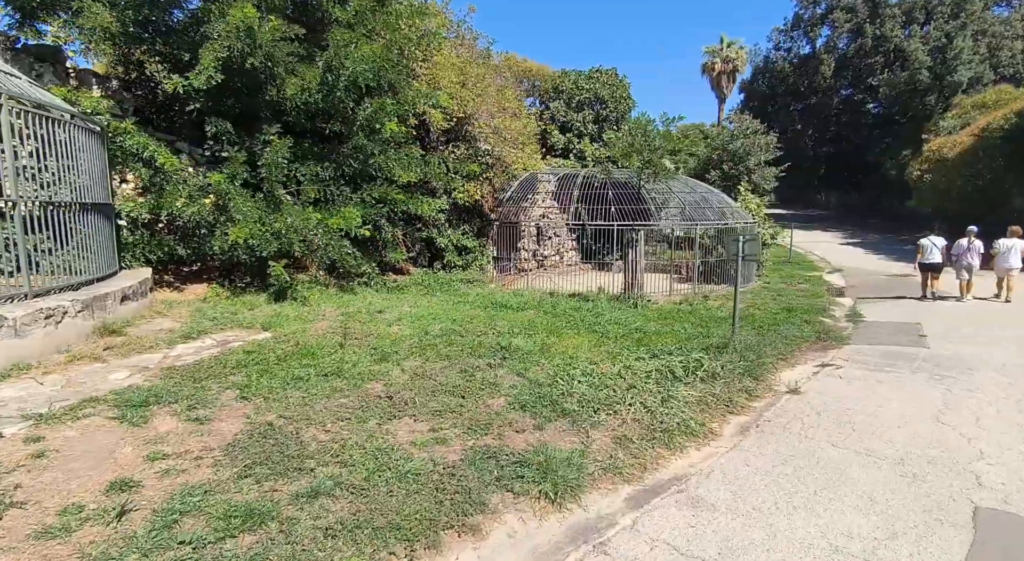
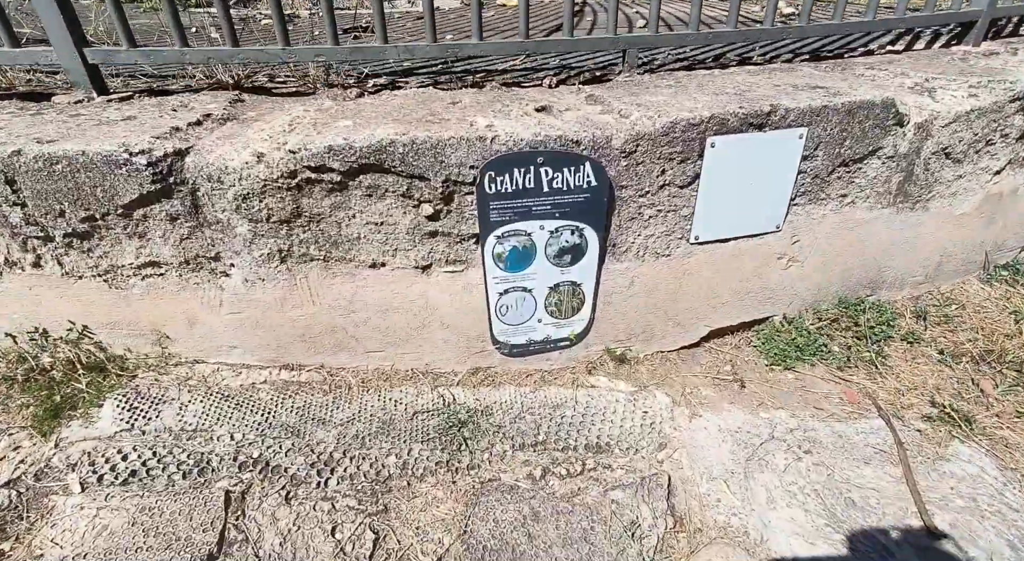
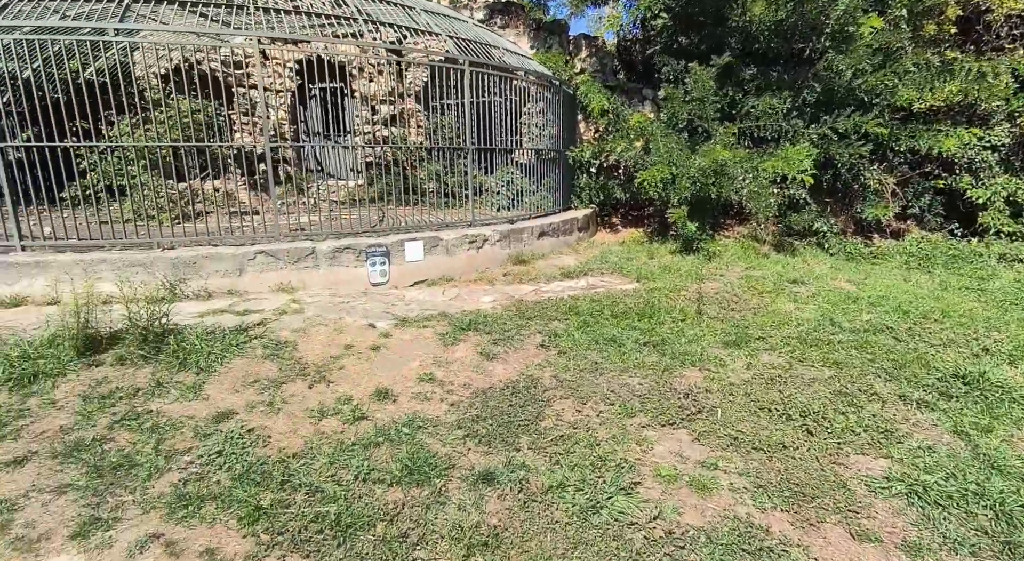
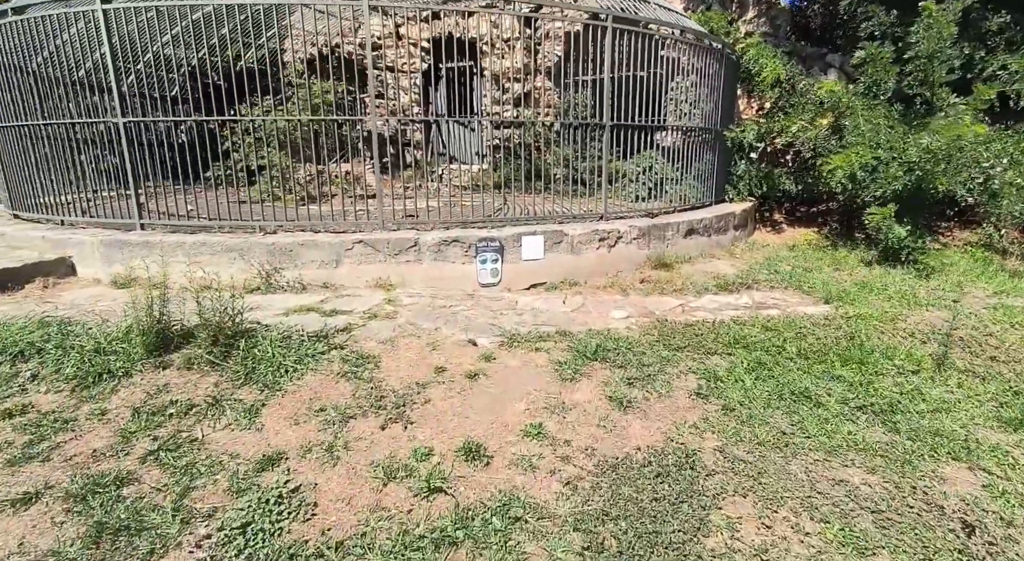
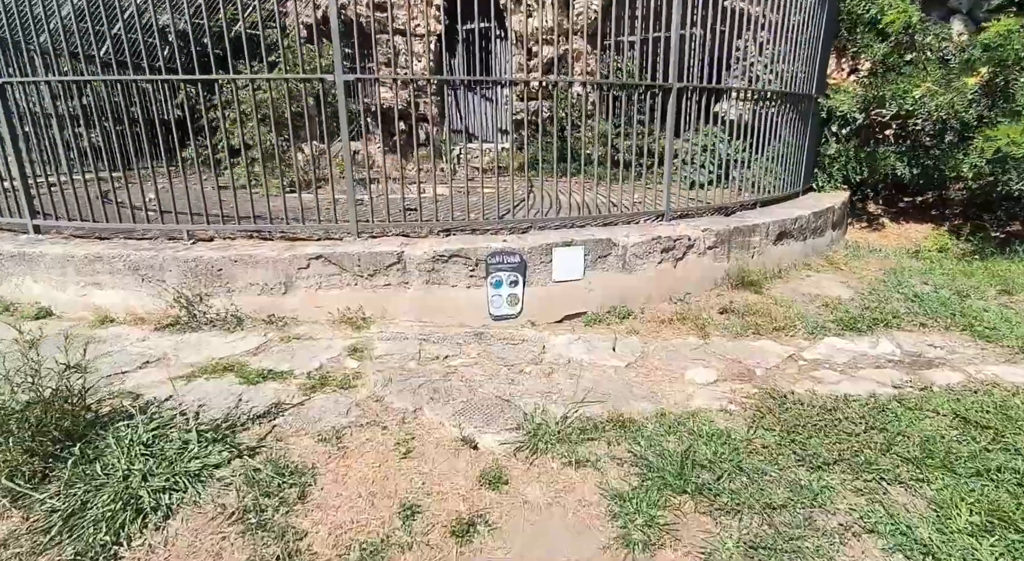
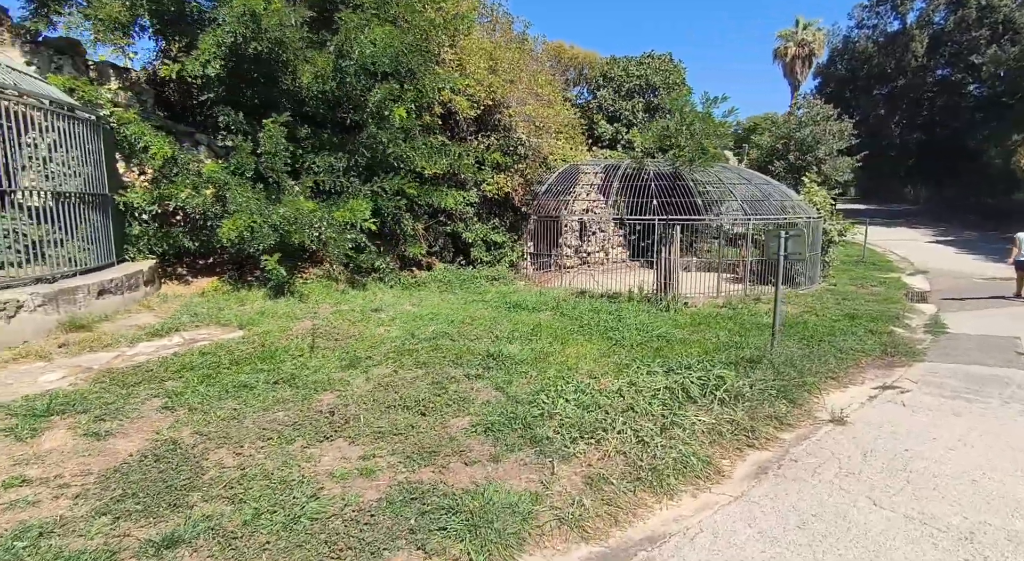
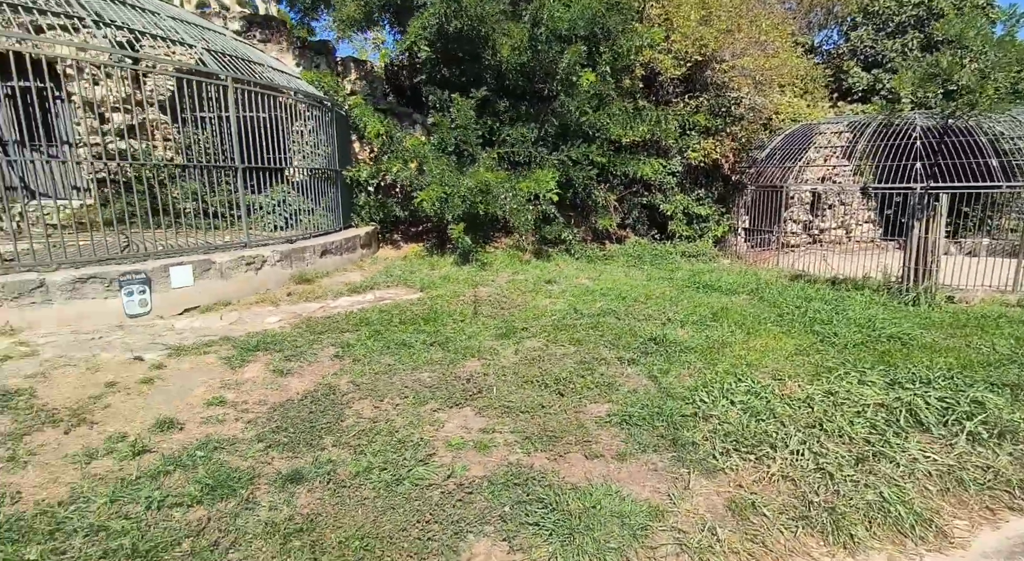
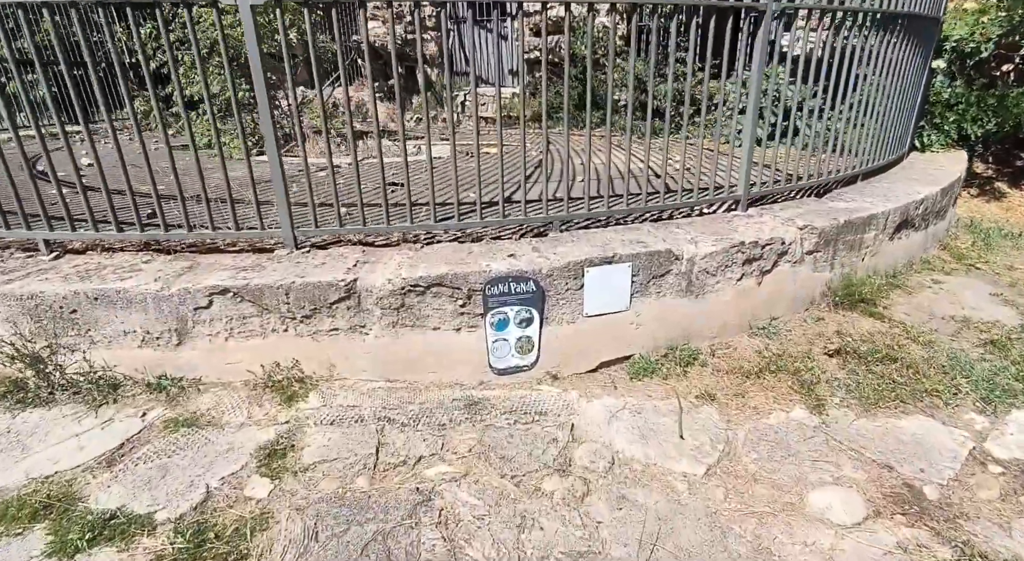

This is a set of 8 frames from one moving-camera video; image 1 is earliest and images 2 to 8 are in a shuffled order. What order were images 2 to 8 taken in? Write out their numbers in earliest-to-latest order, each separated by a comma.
6, 7, 3, 4, 5, 8, 2
